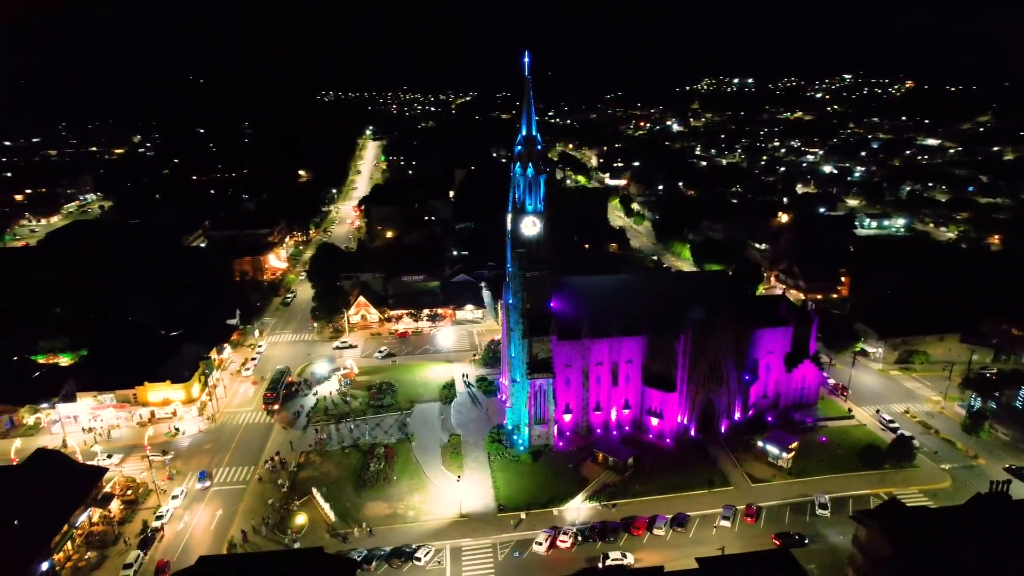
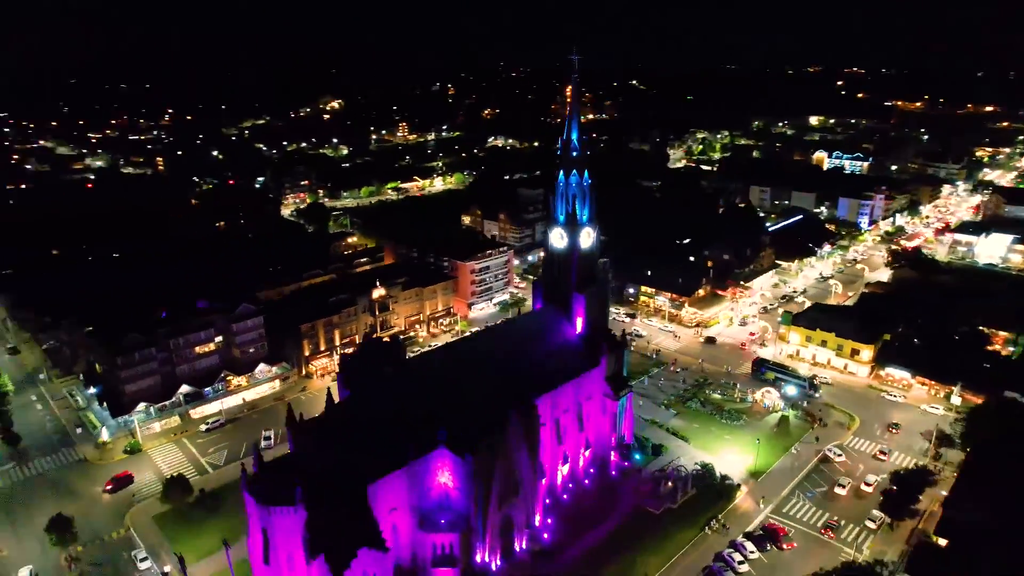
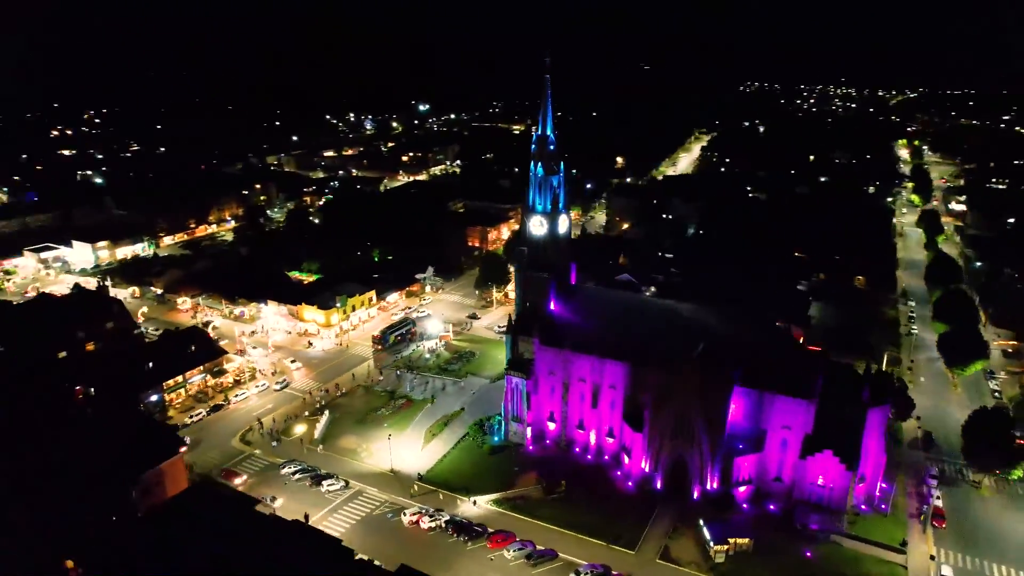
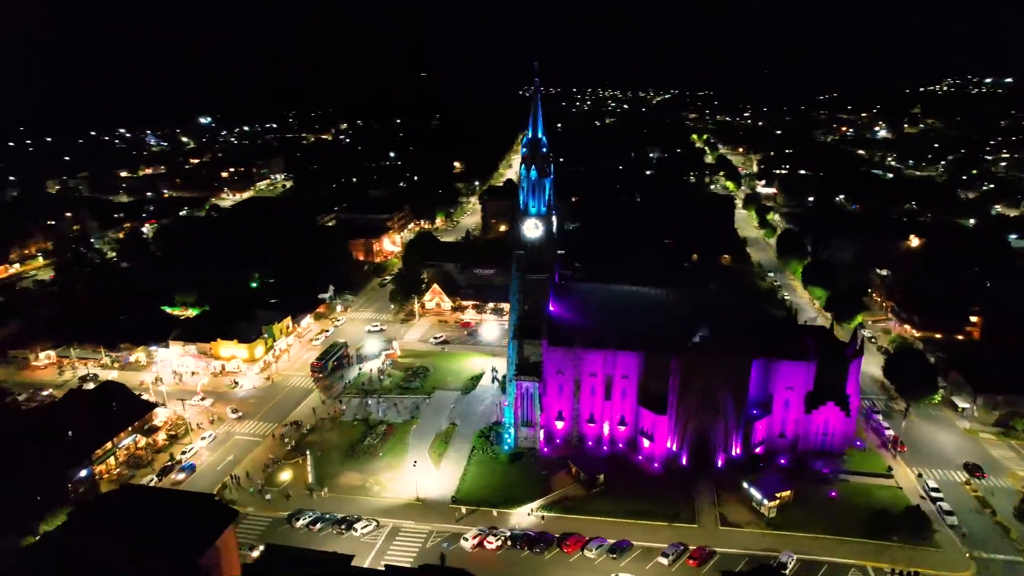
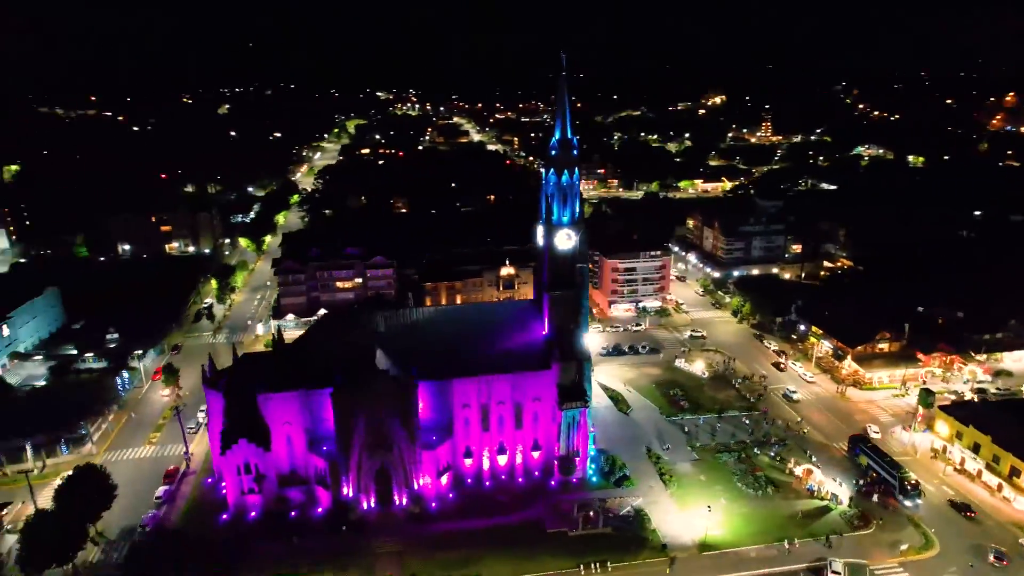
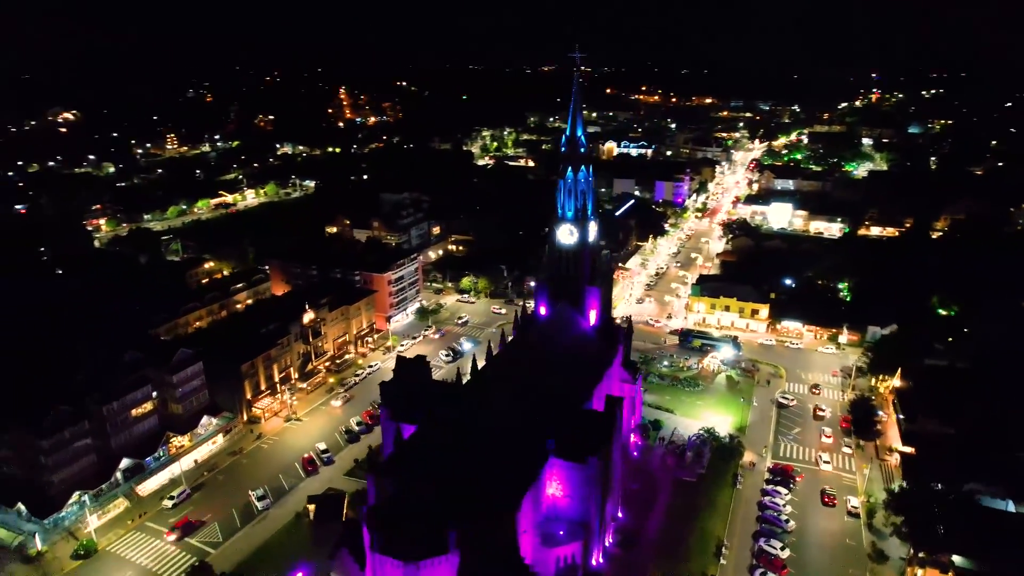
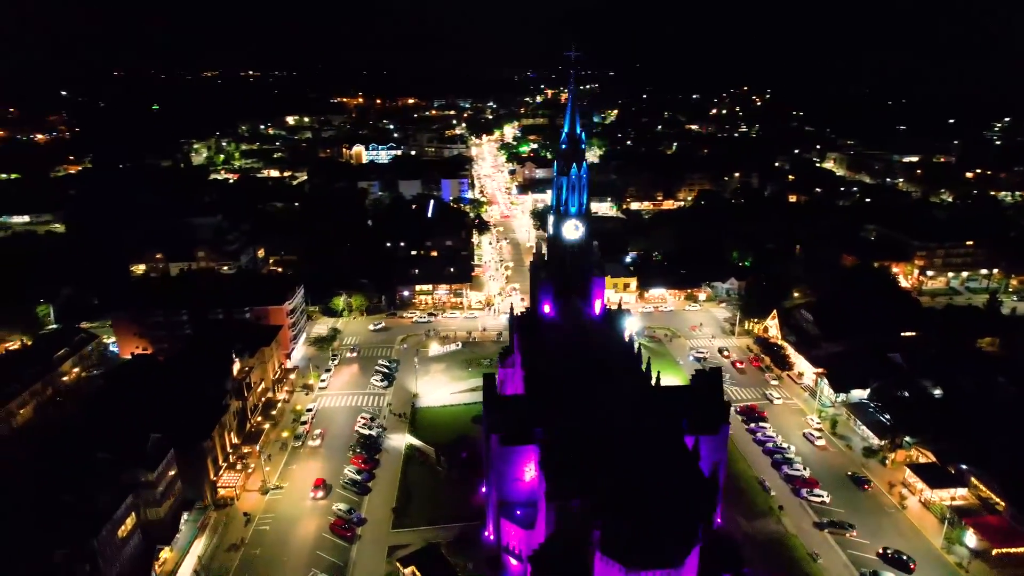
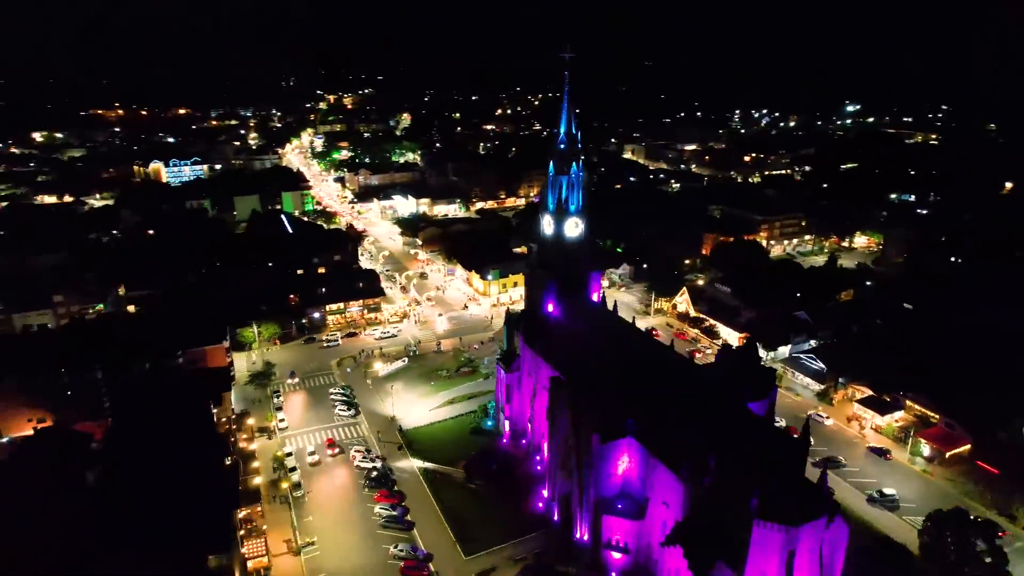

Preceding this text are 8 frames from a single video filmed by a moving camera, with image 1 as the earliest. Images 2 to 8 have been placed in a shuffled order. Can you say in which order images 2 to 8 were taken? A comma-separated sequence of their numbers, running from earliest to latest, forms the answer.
4, 3, 8, 7, 6, 2, 5
